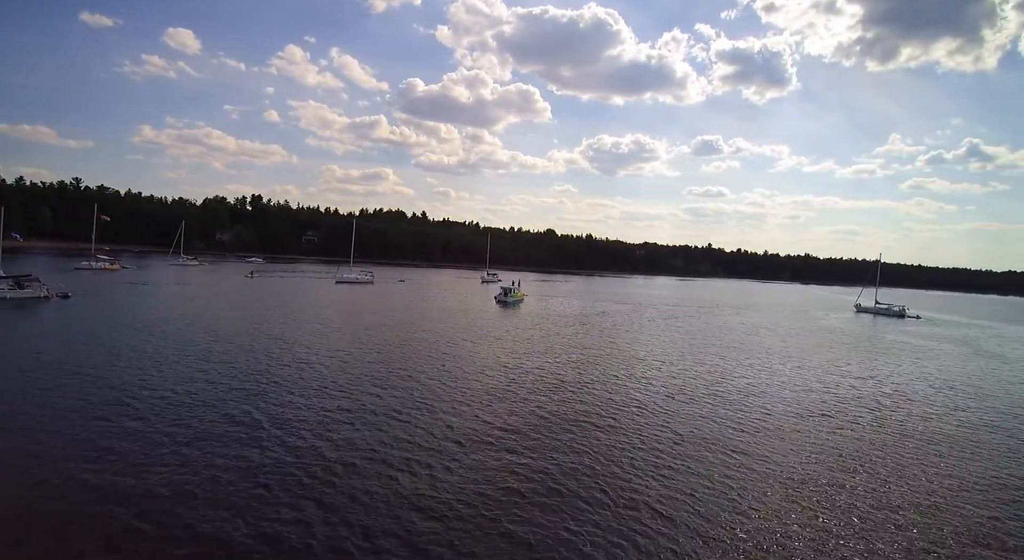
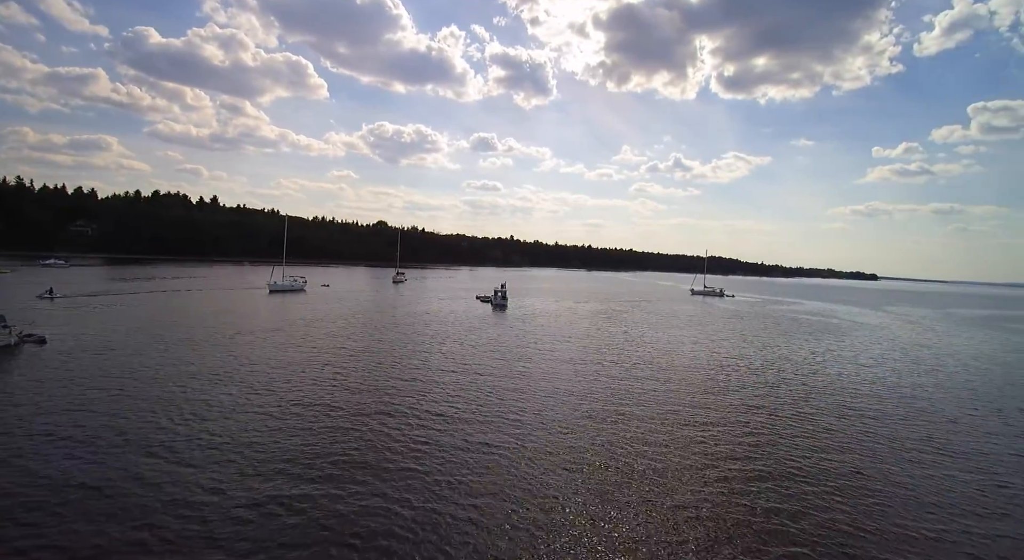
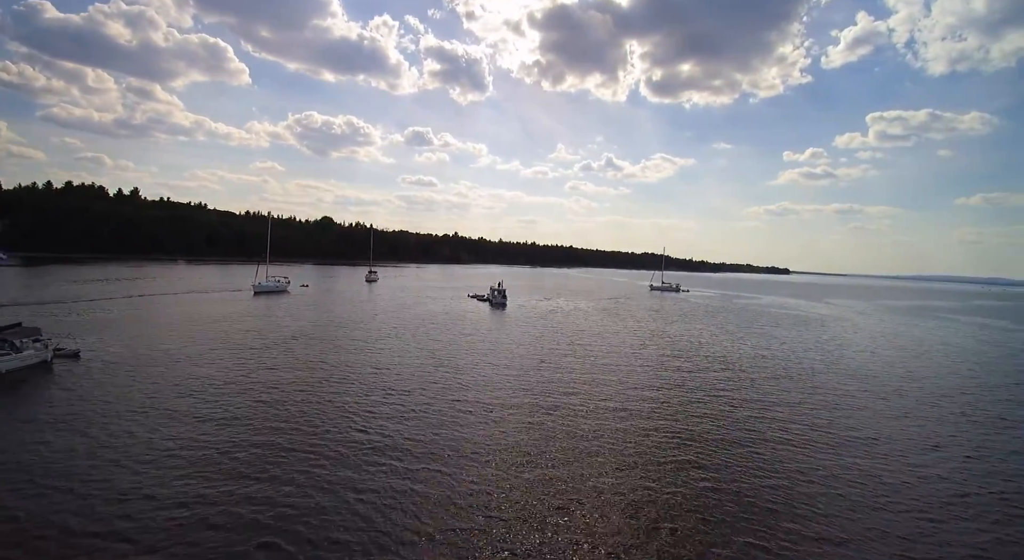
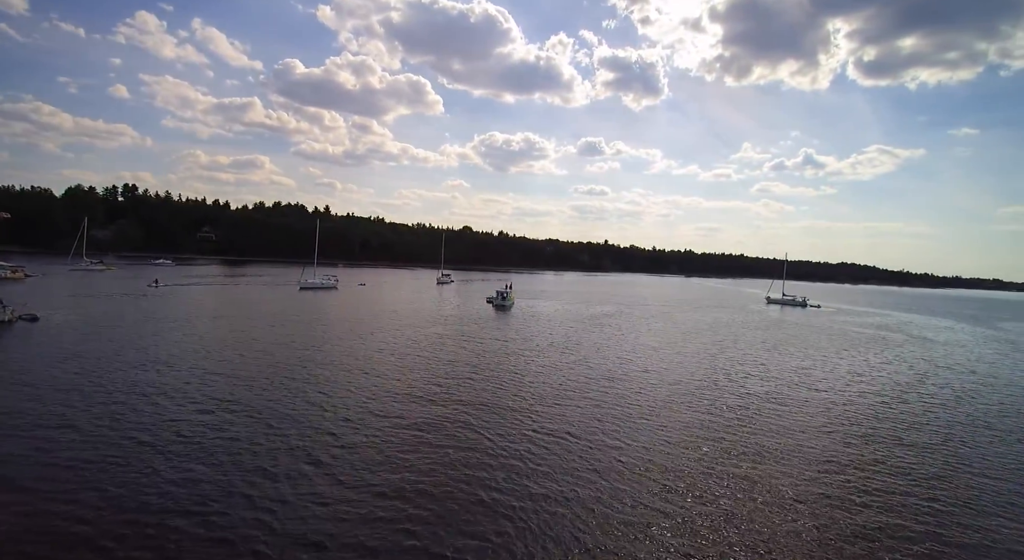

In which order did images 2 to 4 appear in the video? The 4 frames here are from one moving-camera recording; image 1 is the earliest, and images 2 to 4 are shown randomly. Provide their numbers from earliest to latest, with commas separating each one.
4, 2, 3
